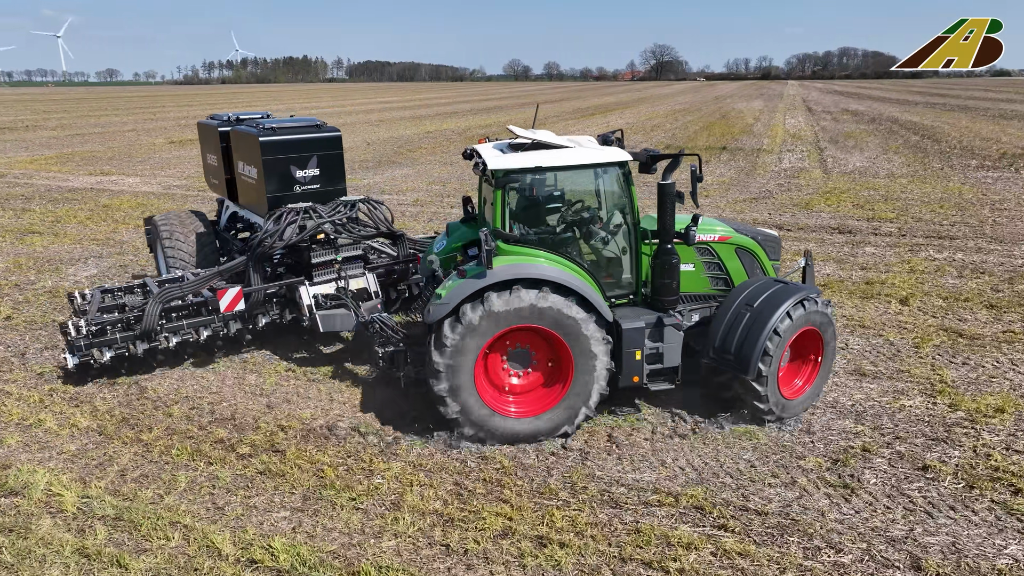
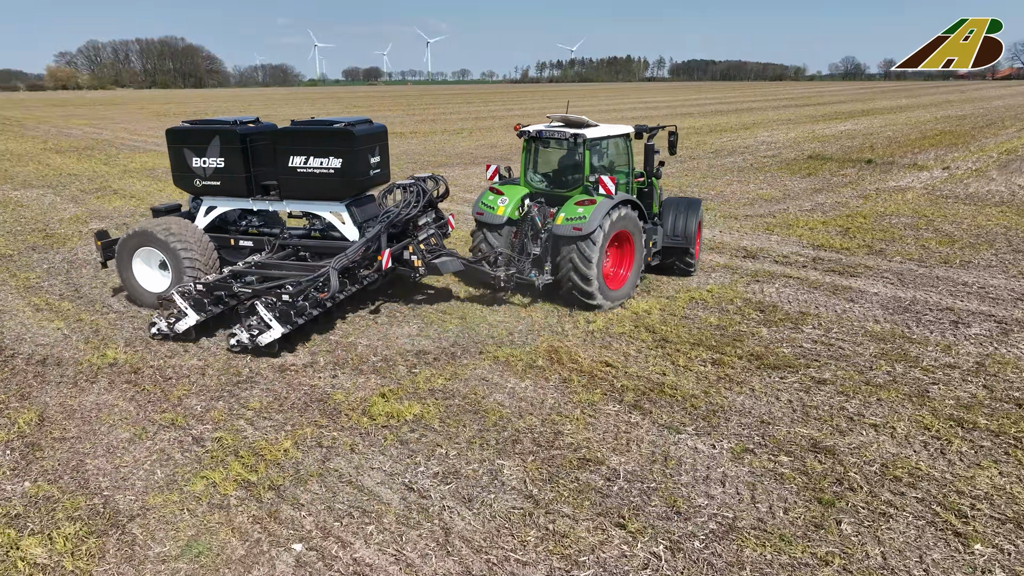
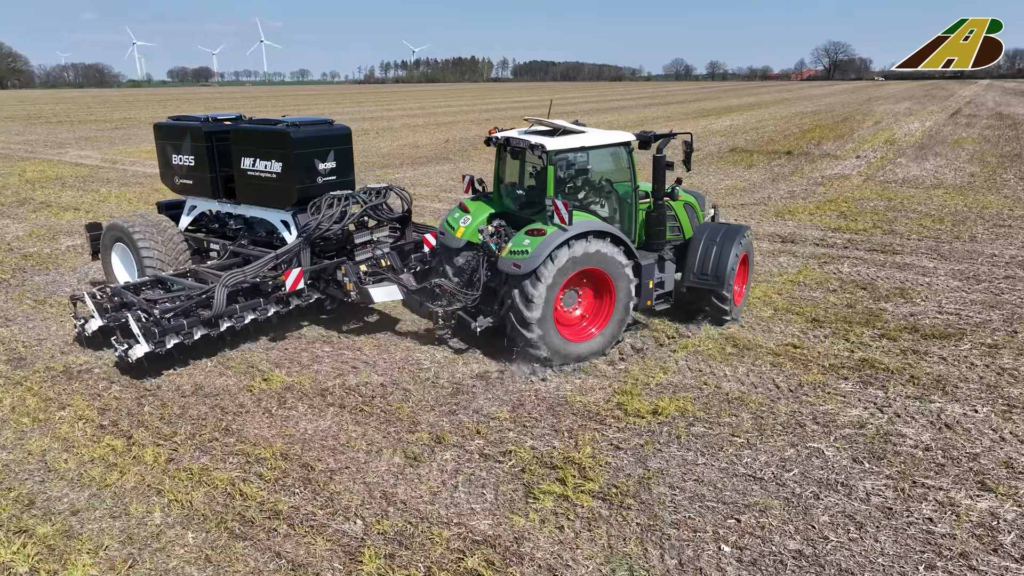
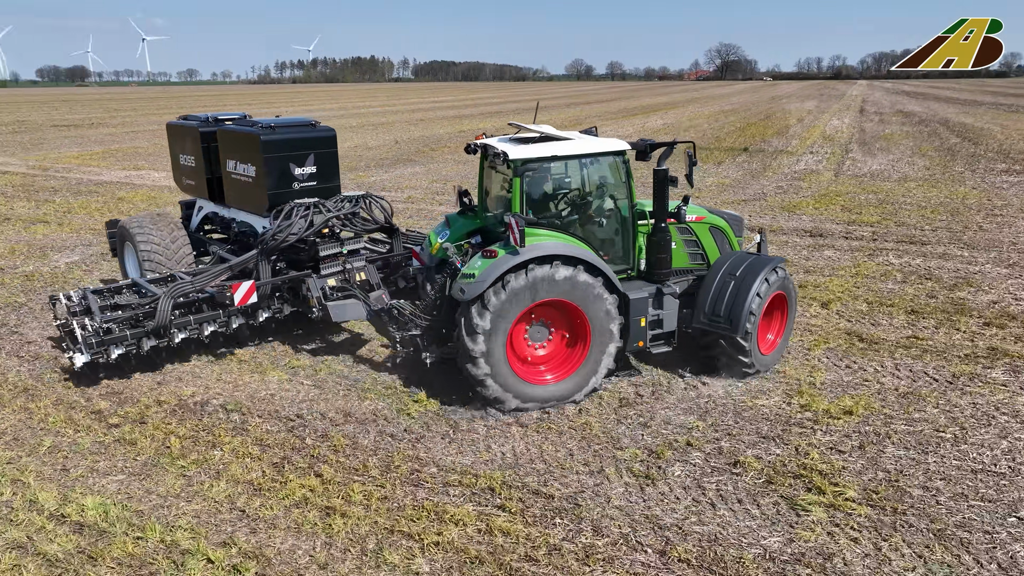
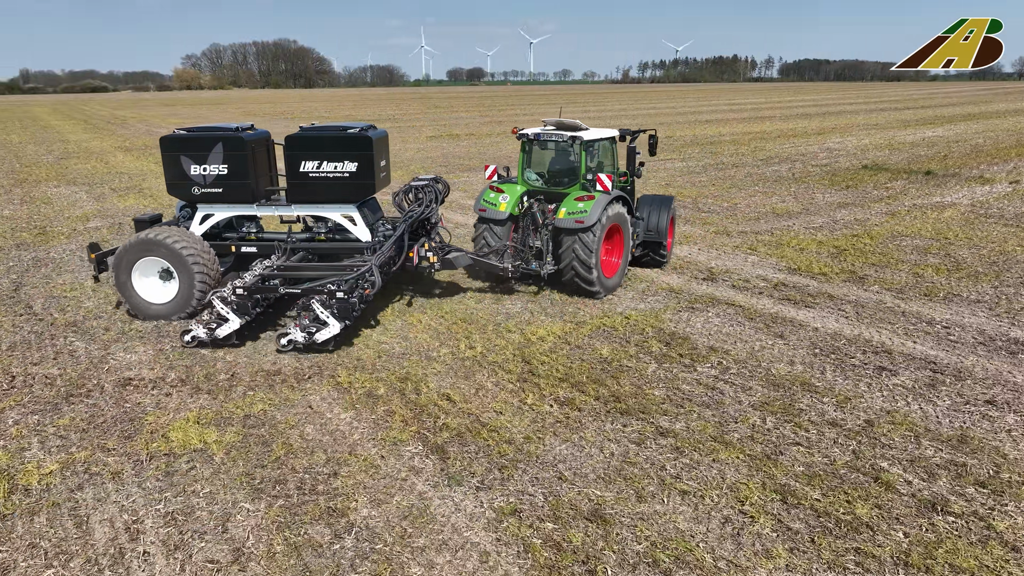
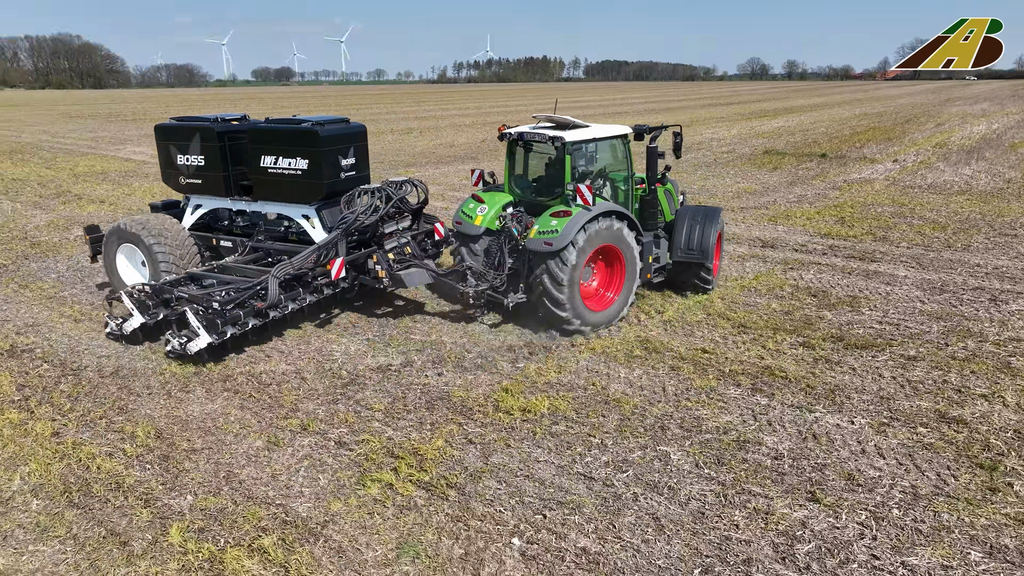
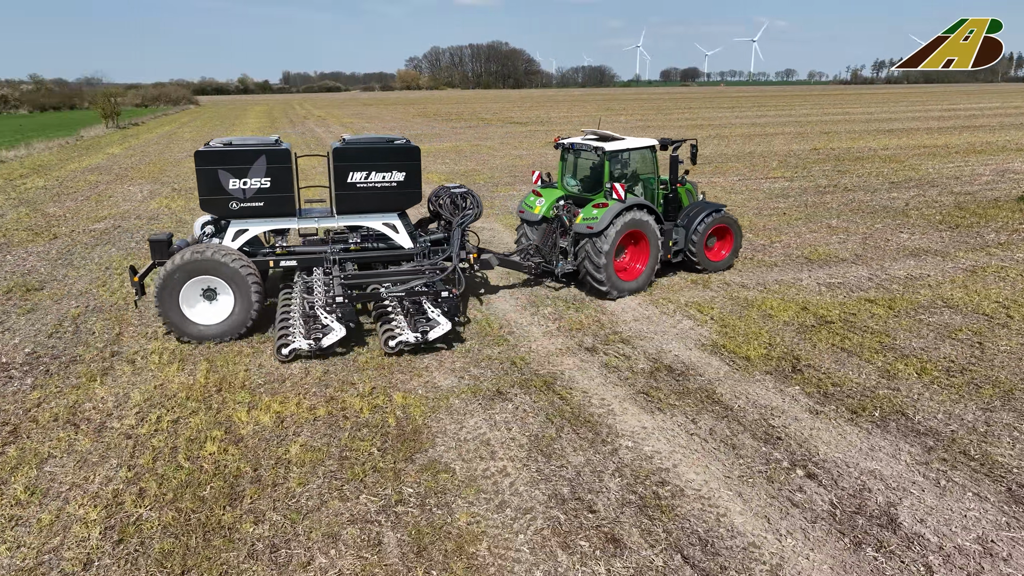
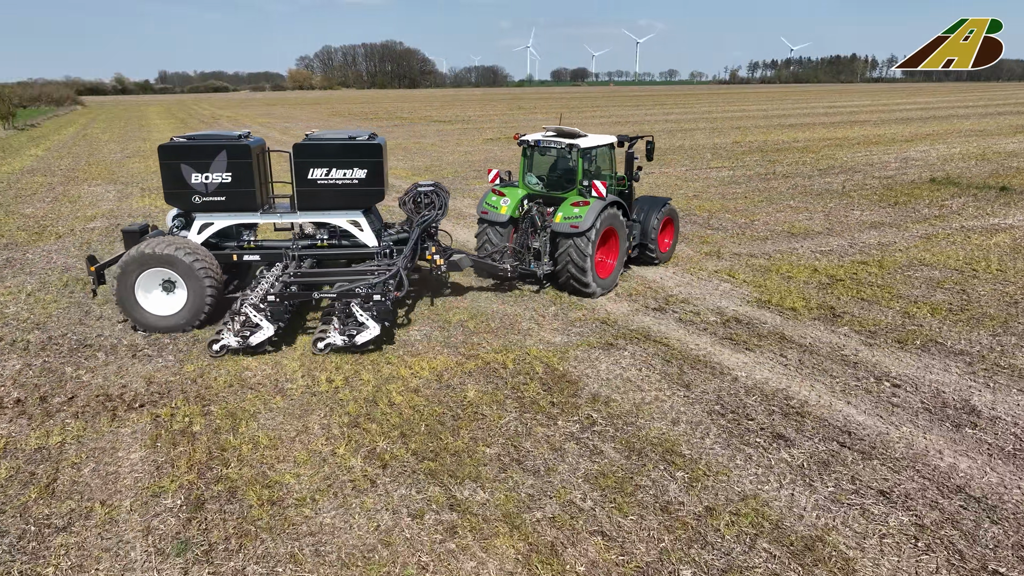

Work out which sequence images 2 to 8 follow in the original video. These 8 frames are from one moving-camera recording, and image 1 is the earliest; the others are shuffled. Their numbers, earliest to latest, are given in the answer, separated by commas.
4, 3, 6, 2, 5, 8, 7
